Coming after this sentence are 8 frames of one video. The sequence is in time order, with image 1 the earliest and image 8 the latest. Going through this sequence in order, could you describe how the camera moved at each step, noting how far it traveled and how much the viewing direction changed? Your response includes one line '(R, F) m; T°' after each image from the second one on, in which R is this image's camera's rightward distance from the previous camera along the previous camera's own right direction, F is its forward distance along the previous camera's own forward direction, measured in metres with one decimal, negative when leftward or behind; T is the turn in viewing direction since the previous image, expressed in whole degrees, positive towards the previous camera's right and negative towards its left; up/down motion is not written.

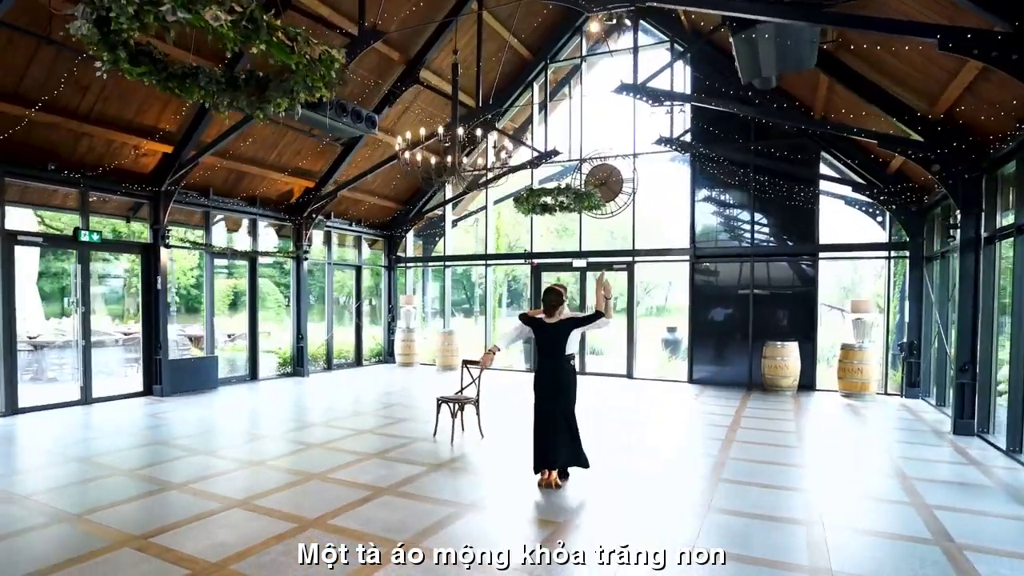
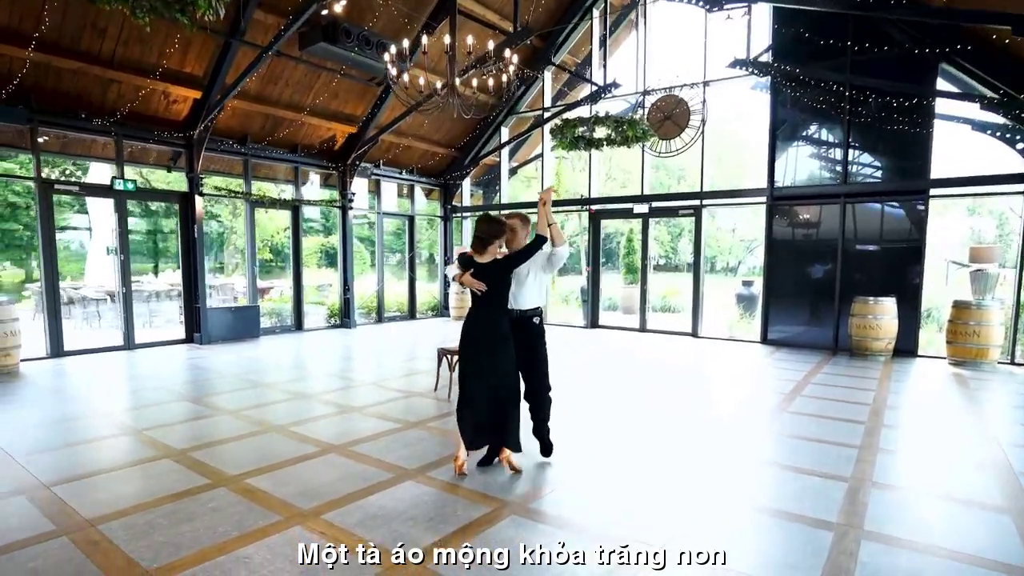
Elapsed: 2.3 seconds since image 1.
(+0.8, +0.7) m; -10°
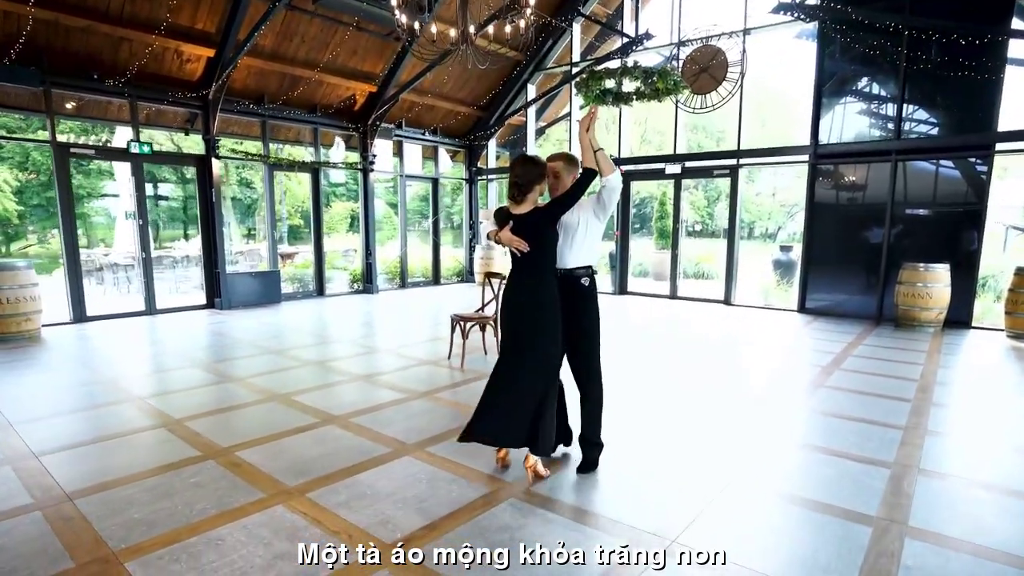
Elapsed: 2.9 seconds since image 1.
(+0.1, +0.3) m; -3°
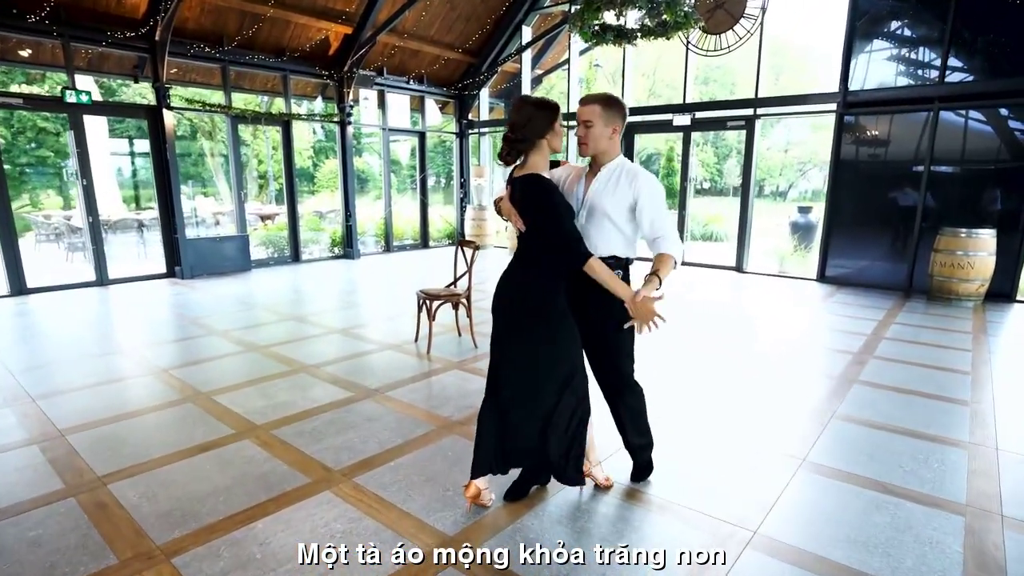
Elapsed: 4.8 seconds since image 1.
(+0.2, +0.7) m; -1°
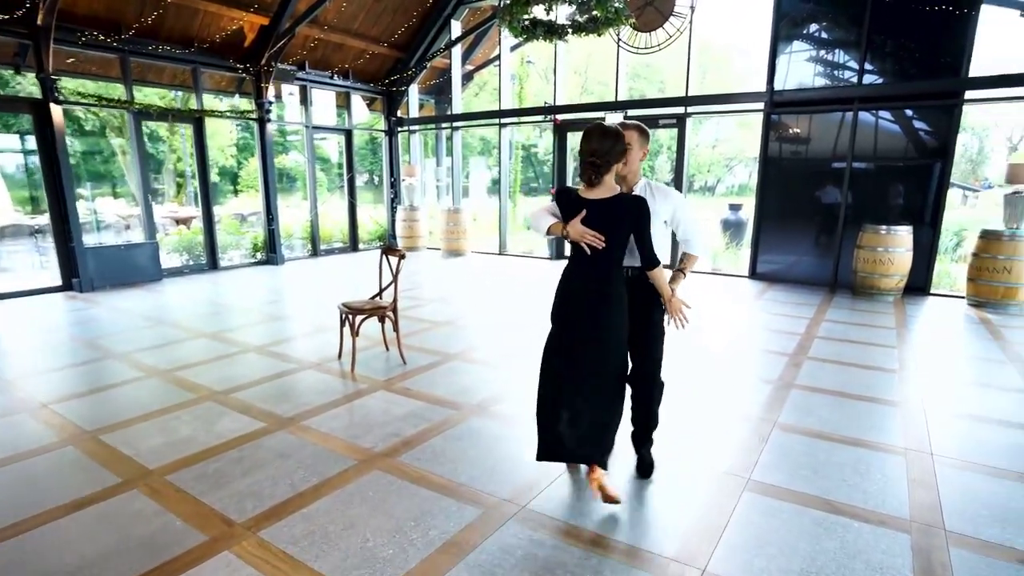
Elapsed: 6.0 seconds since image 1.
(+0.1, +0.2) m; +6°
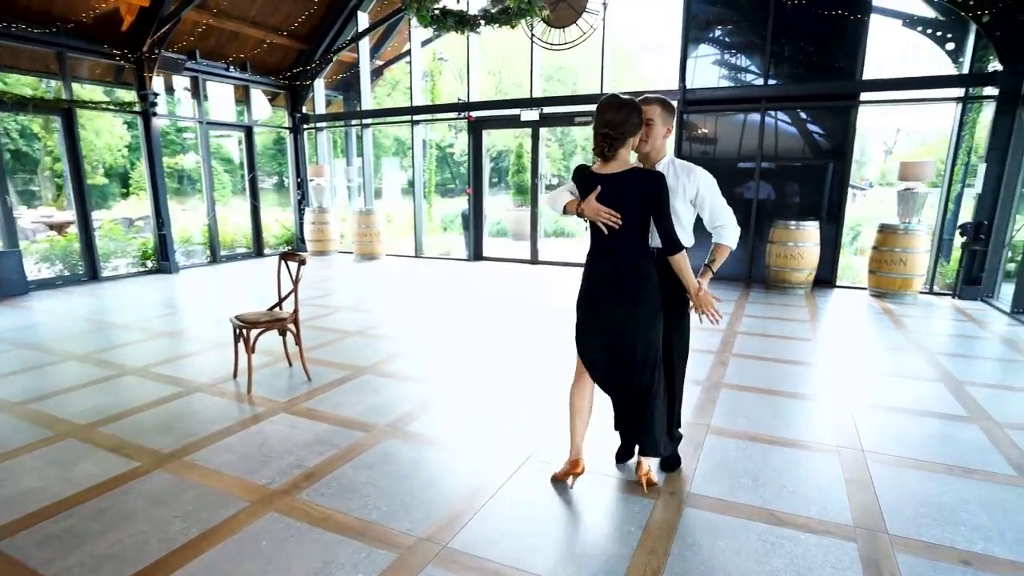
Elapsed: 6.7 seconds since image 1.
(0.0, +0.3) m; +8°
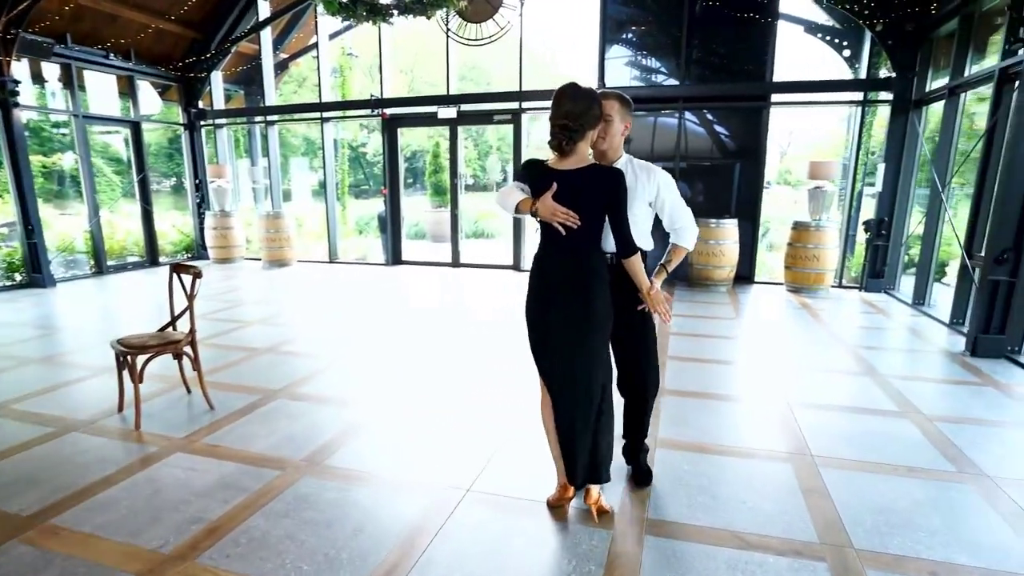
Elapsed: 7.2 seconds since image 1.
(-0.1, +0.2) m; +8°
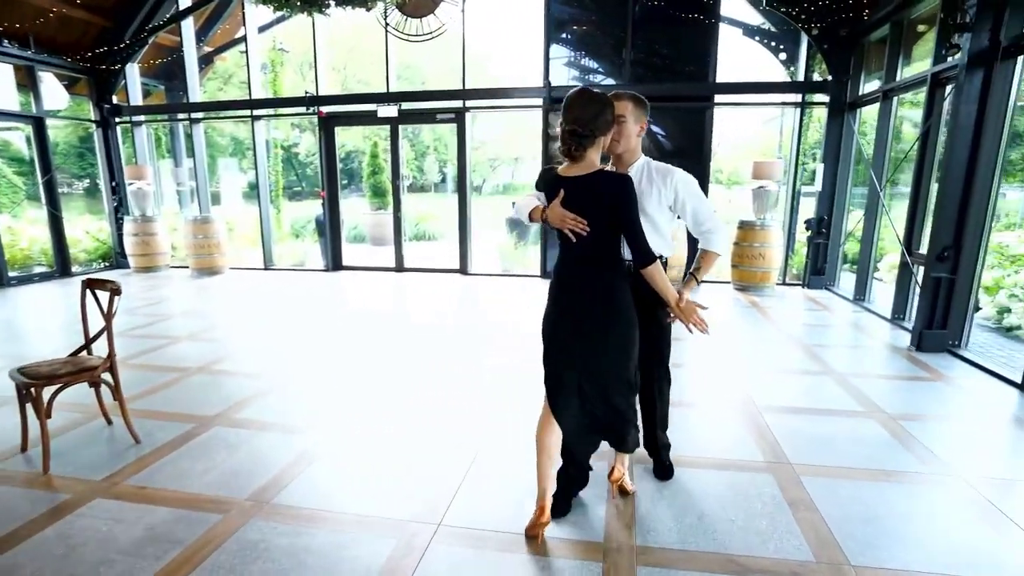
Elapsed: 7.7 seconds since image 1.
(-0.1, +0.2) m; +6°
